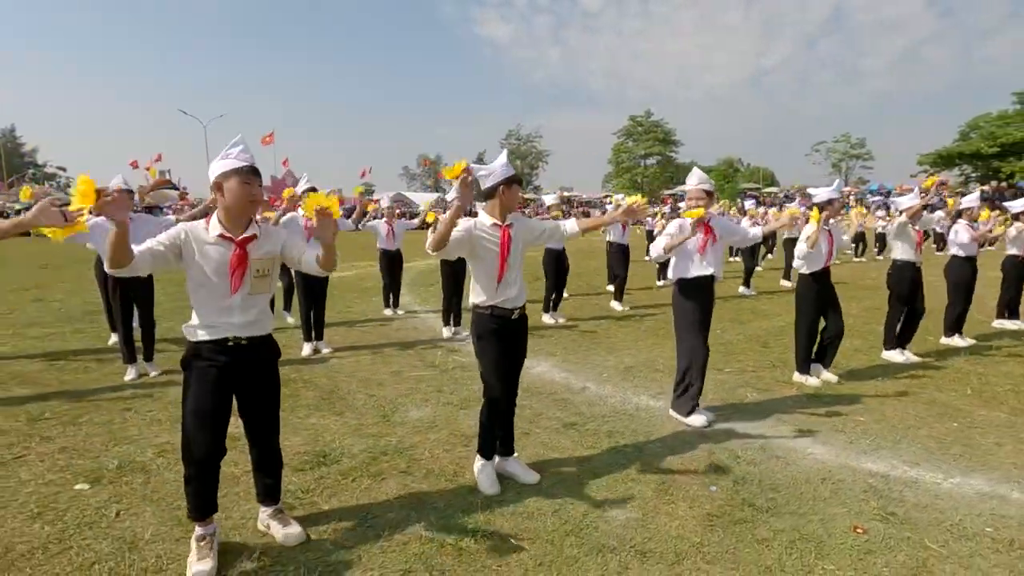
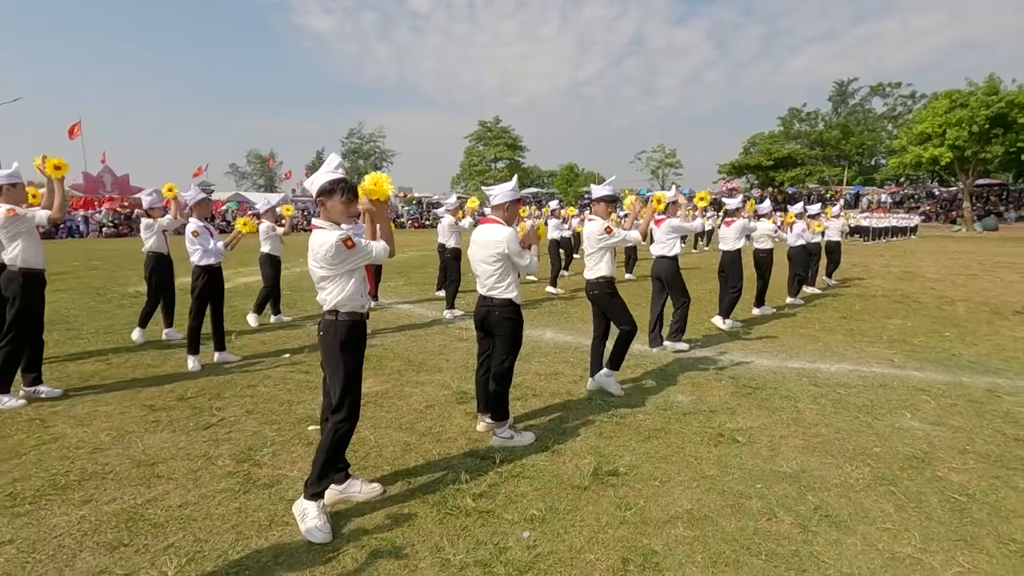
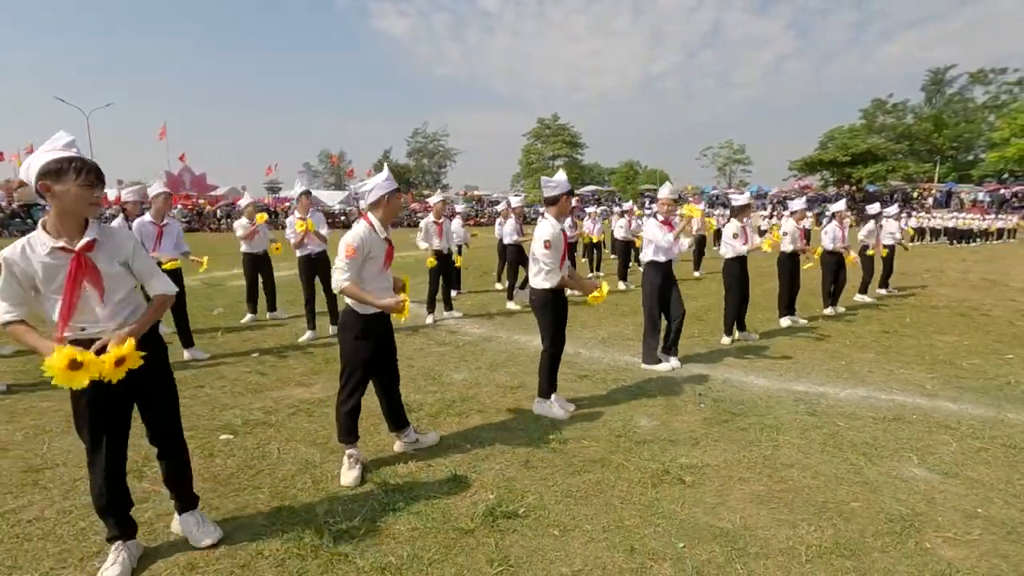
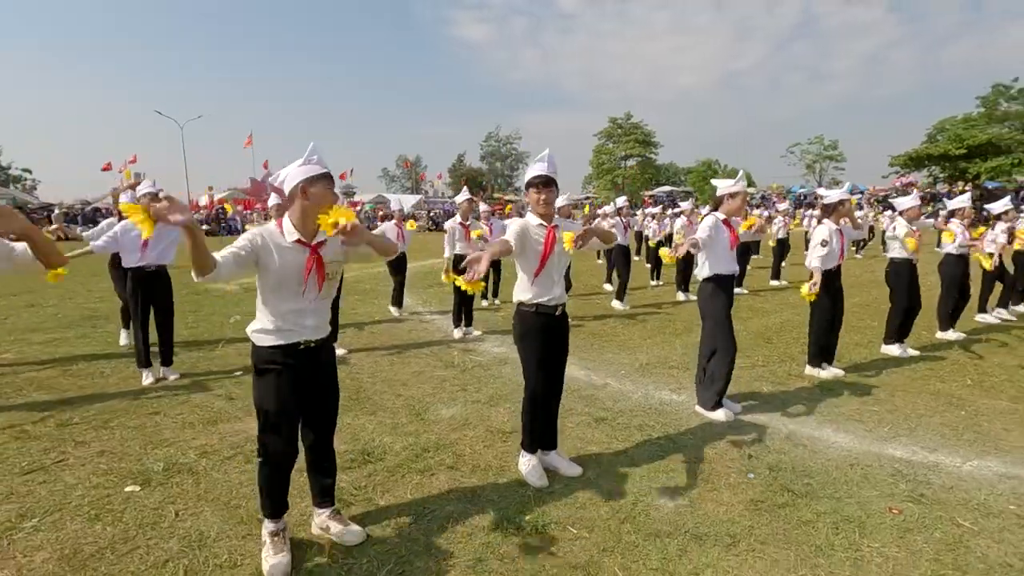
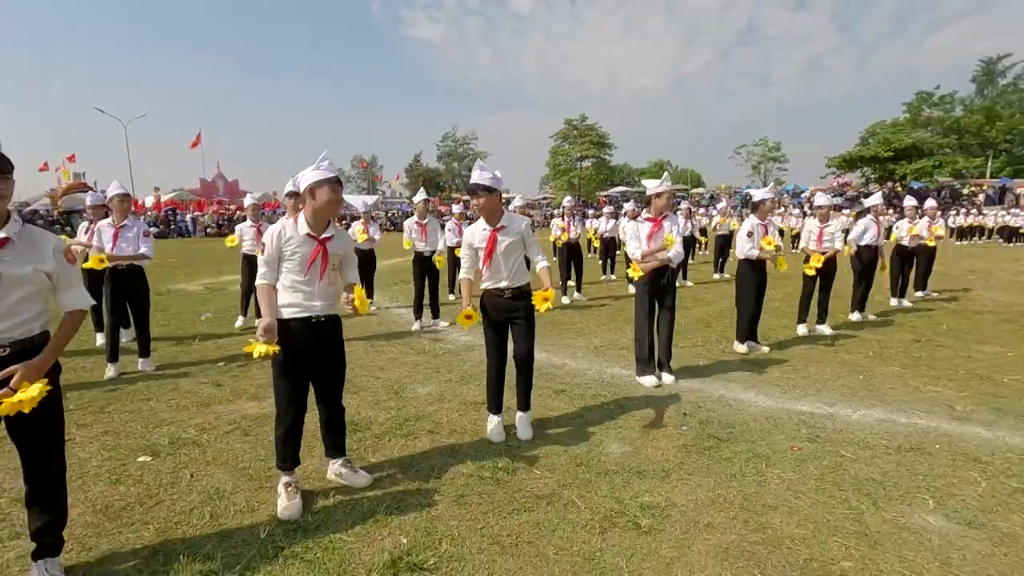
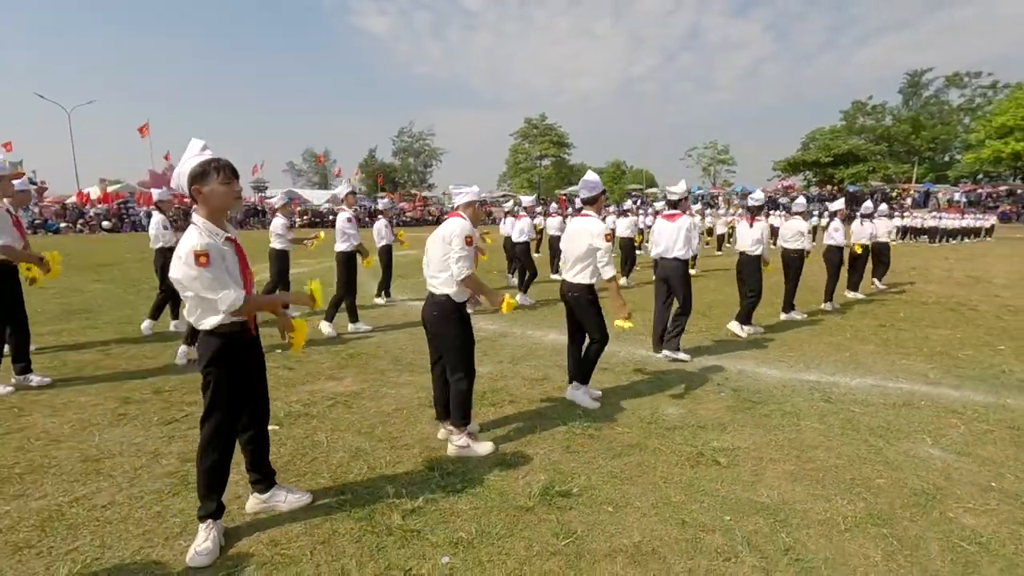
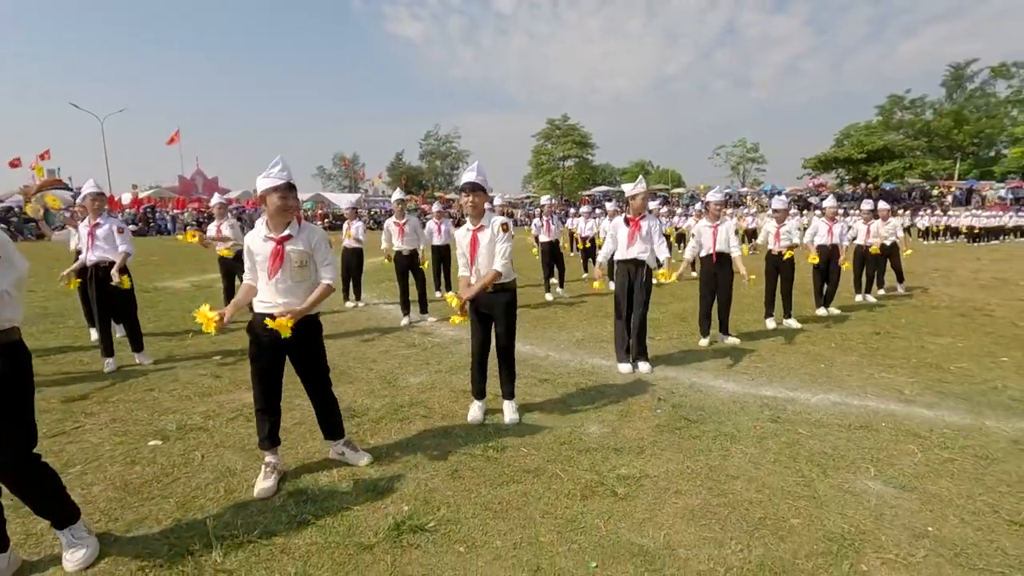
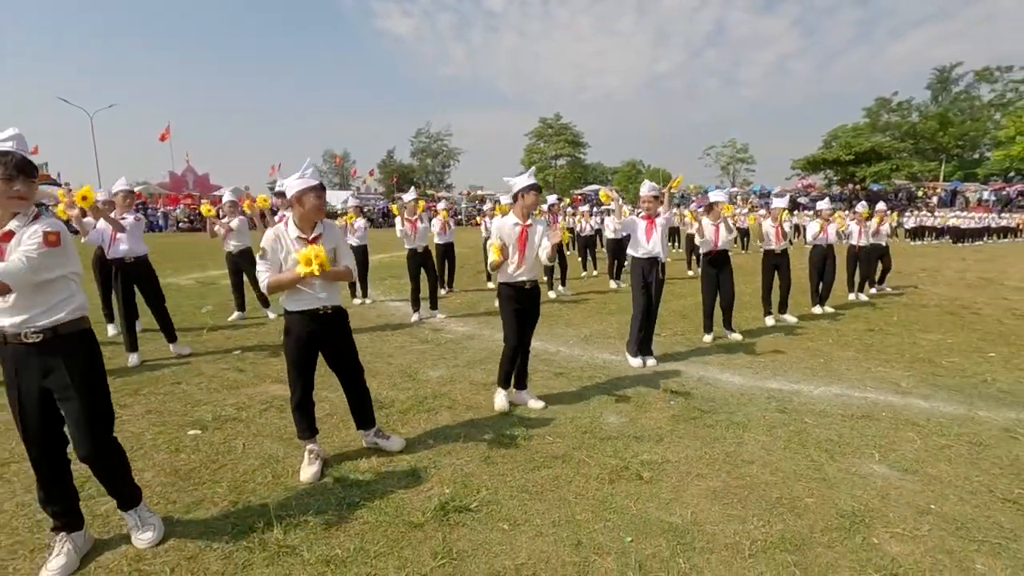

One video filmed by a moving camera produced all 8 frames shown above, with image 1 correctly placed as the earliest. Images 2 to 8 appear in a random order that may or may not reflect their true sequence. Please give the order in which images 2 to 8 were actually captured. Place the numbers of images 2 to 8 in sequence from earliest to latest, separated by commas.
4, 5, 7, 8, 3, 6, 2
